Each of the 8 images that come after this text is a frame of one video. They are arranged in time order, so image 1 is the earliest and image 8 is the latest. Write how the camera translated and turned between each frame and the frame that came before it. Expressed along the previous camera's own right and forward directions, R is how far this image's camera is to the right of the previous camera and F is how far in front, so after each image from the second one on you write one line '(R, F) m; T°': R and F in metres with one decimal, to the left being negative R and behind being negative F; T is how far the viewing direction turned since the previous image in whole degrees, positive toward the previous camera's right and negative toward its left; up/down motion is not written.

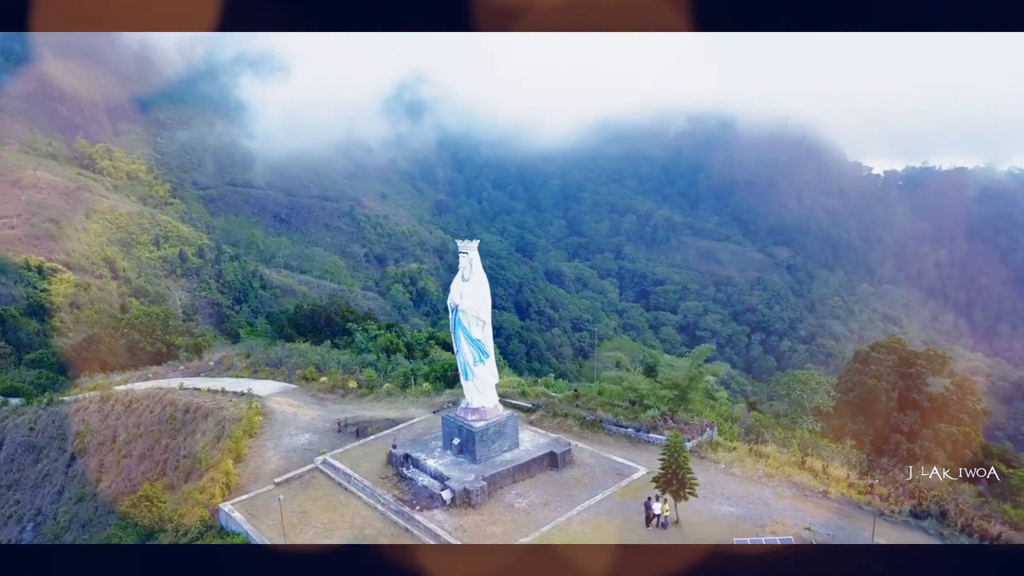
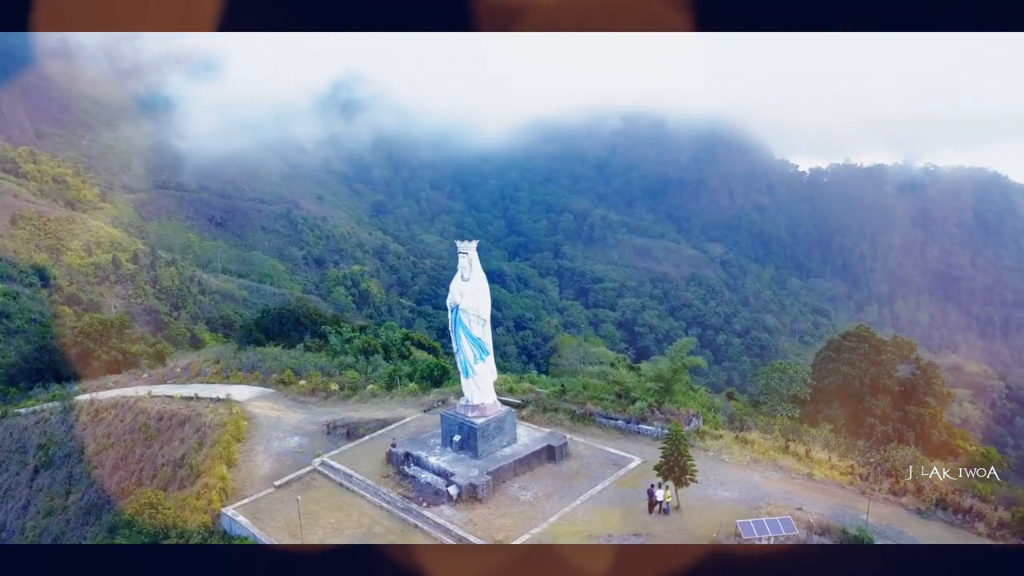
(-0.7, -0.2) m; +5°
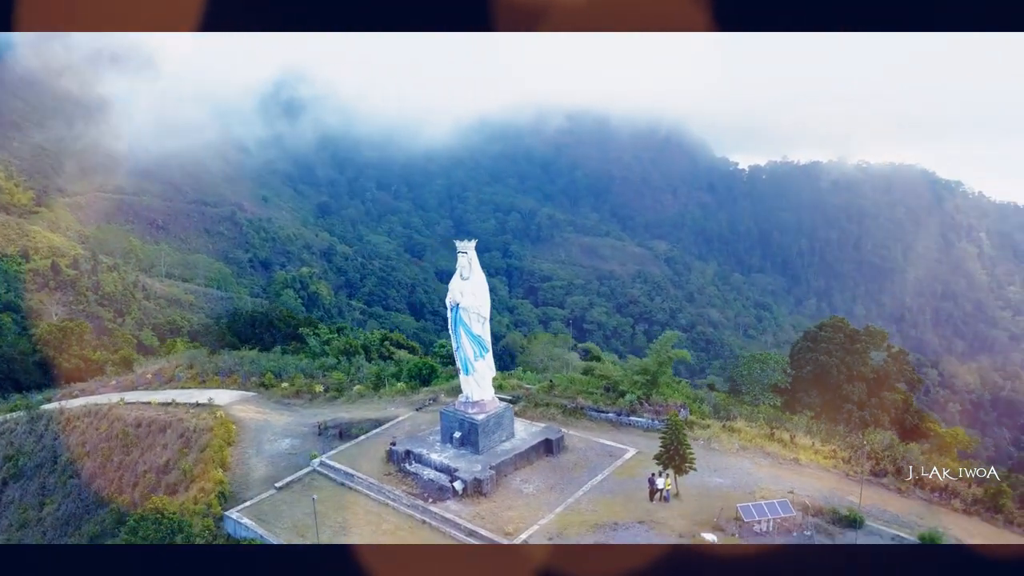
(-0.6, -0.2) m; +4°
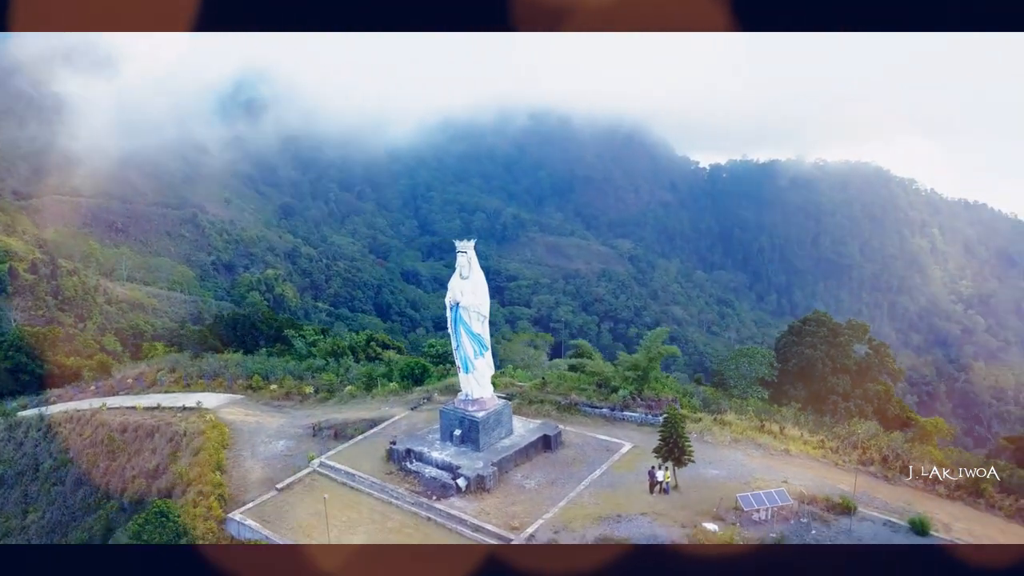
(-0.4, -0.1) m; +3°
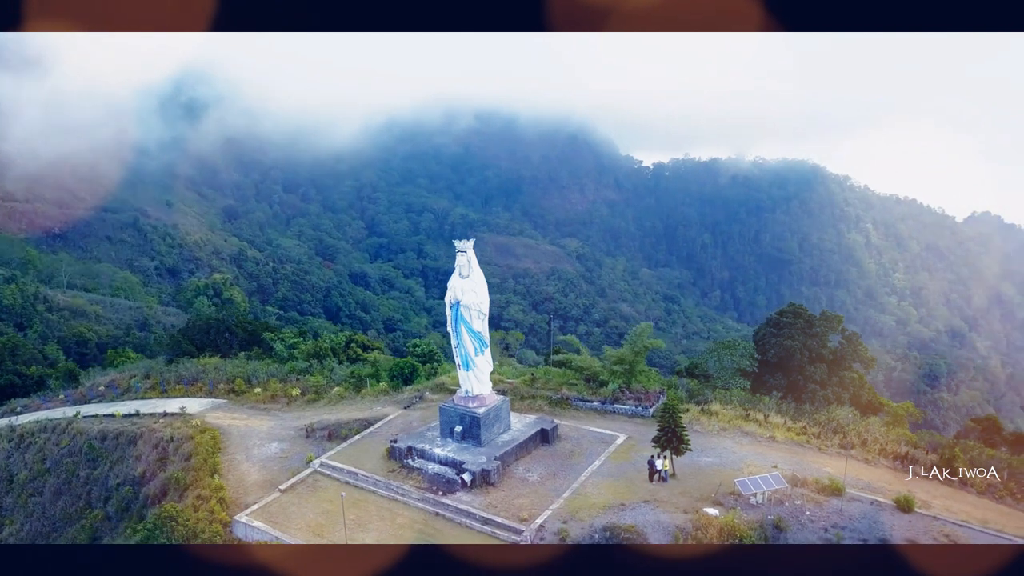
(-0.6, -0.2) m; +4°
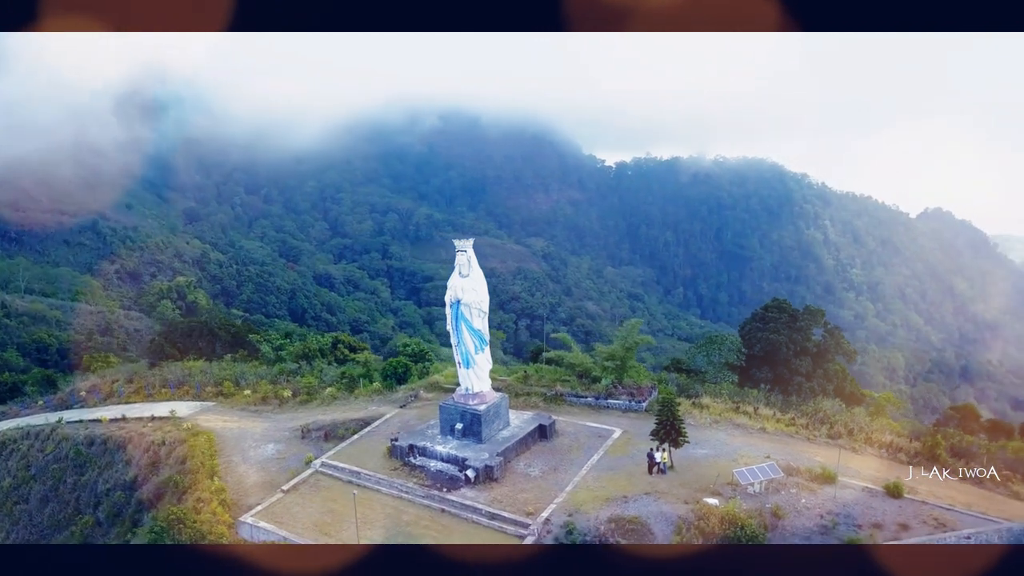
(-0.4, -0.1) m; +3°
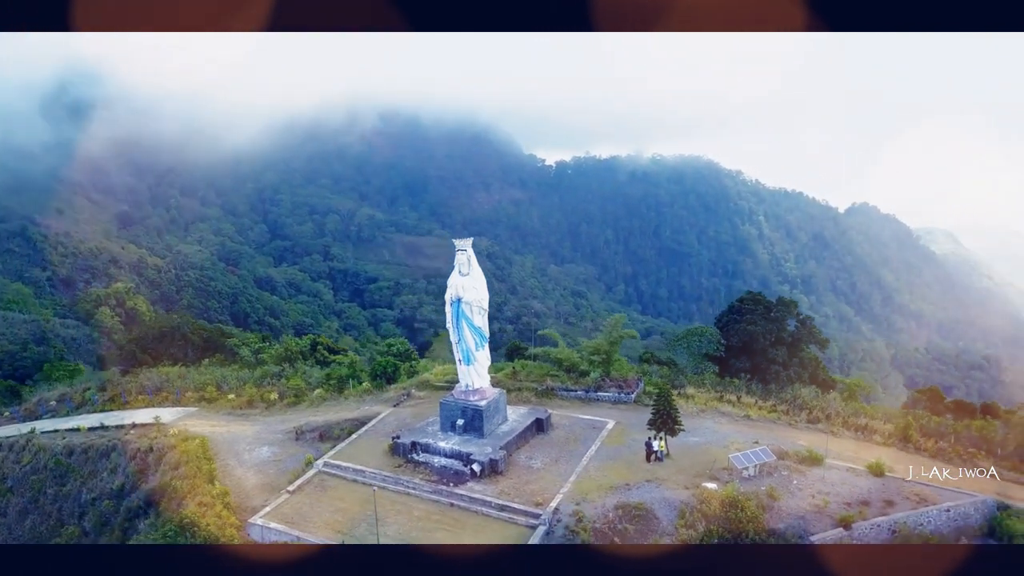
(-0.7, -0.2) m; +4°
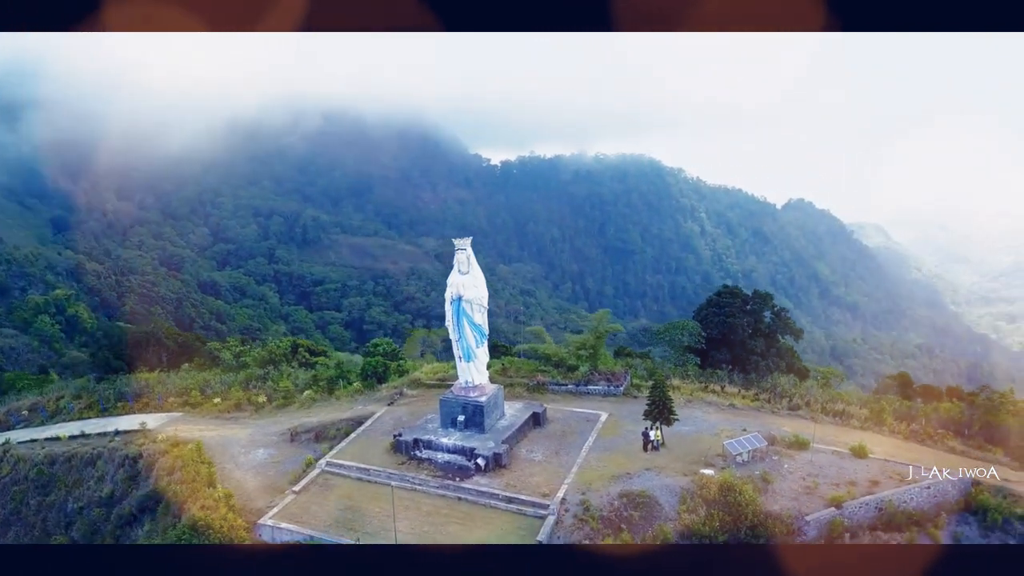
(-0.6, -0.2) m; +4°
